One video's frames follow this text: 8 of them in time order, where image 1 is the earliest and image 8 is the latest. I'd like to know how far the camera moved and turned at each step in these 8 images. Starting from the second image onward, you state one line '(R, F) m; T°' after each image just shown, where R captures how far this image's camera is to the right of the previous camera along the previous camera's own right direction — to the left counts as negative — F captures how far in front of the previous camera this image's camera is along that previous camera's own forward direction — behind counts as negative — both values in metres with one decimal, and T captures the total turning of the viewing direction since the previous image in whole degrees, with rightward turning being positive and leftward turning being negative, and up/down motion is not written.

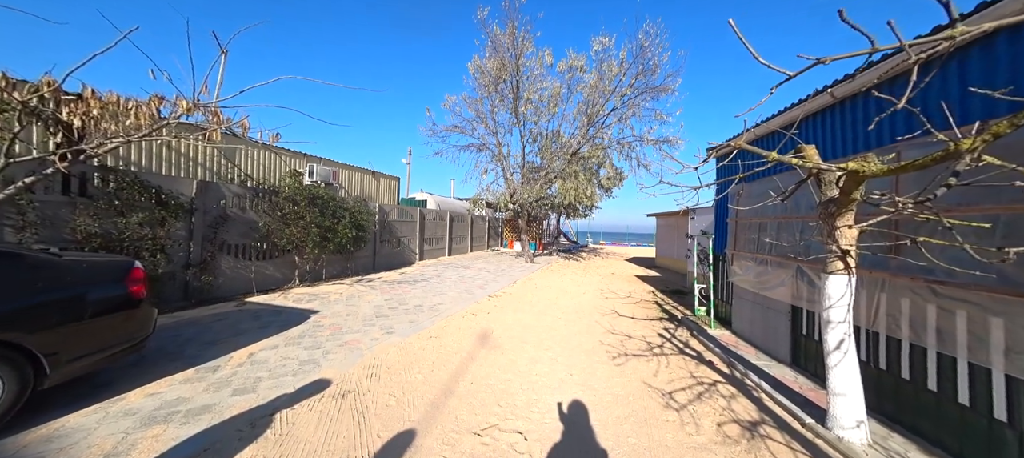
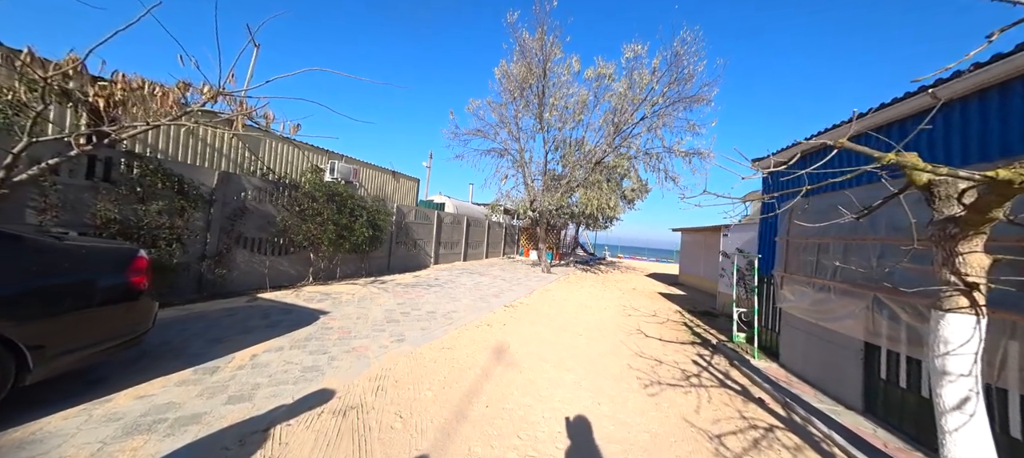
(-0.1, +0.3) m; -3°
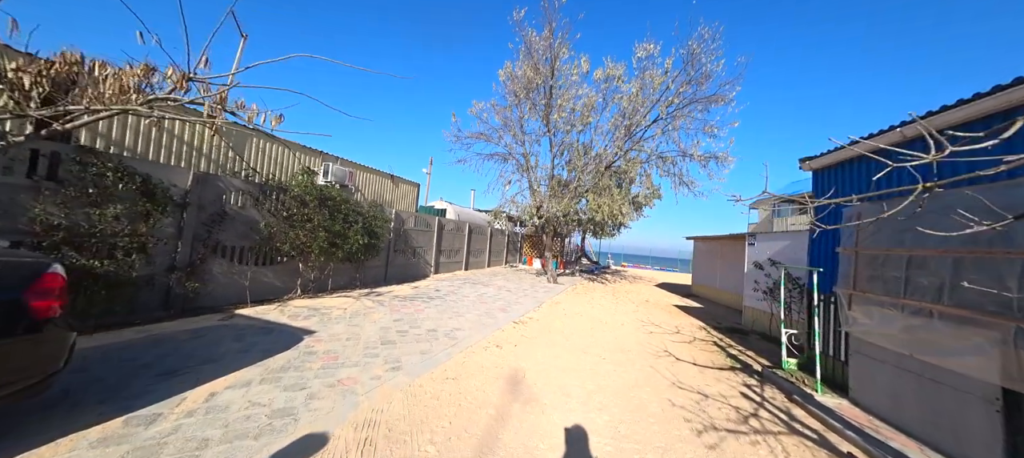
(-0.2, +0.6) m; 0°
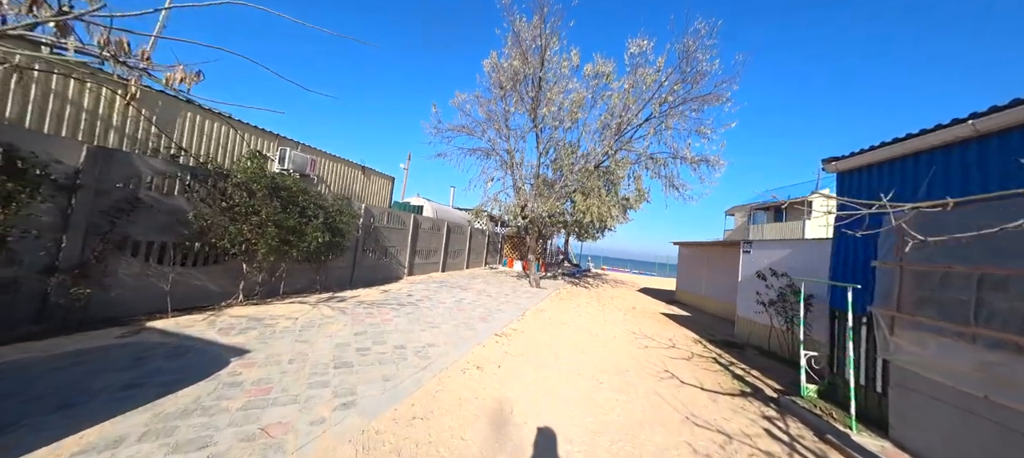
(-0.1, +0.7) m; +4°
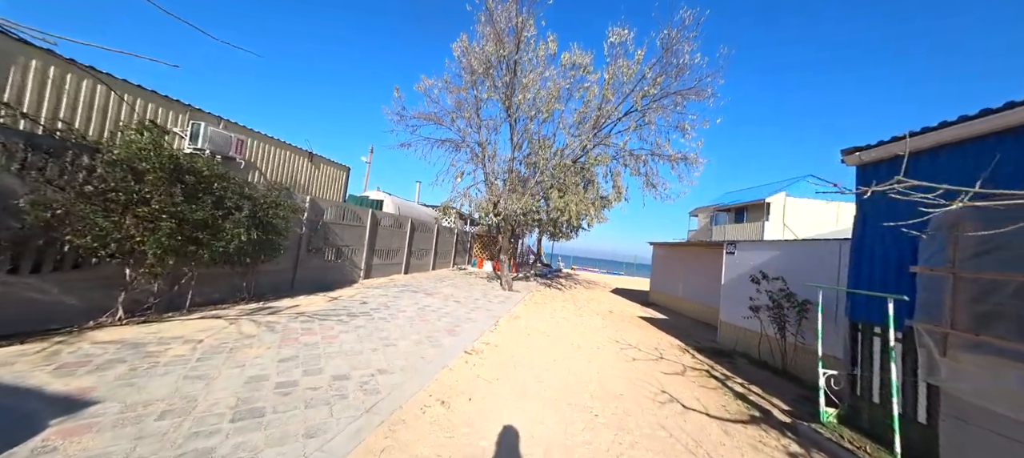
(-0.1, +0.9) m; +6°
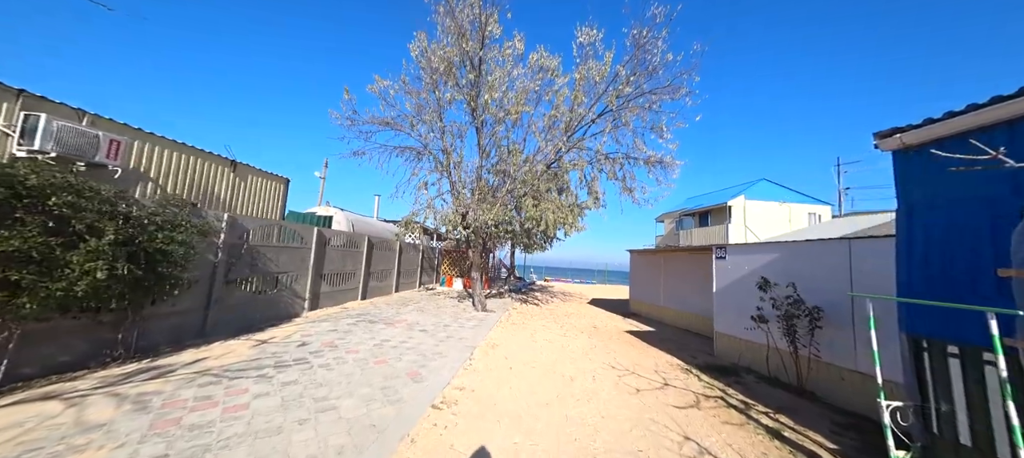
(-0.1, +0.9) m; +6°
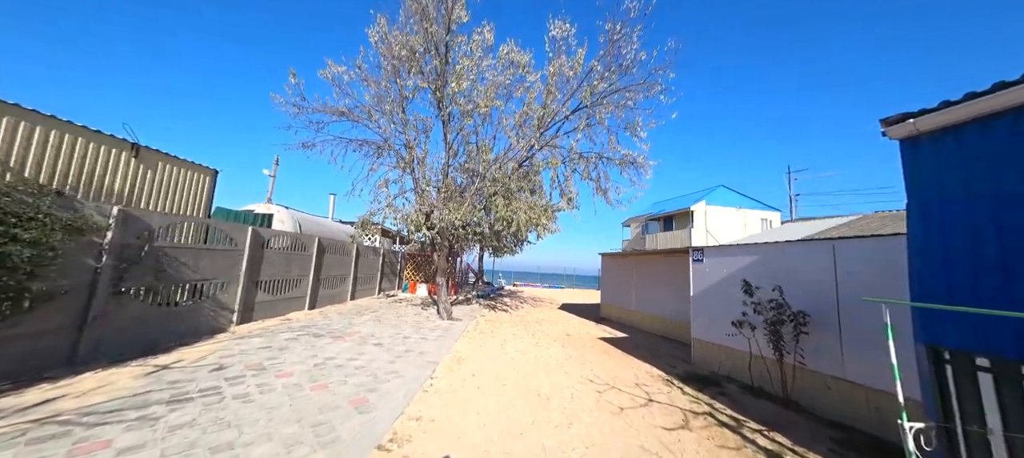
(0.0, +0.6) m; +6°
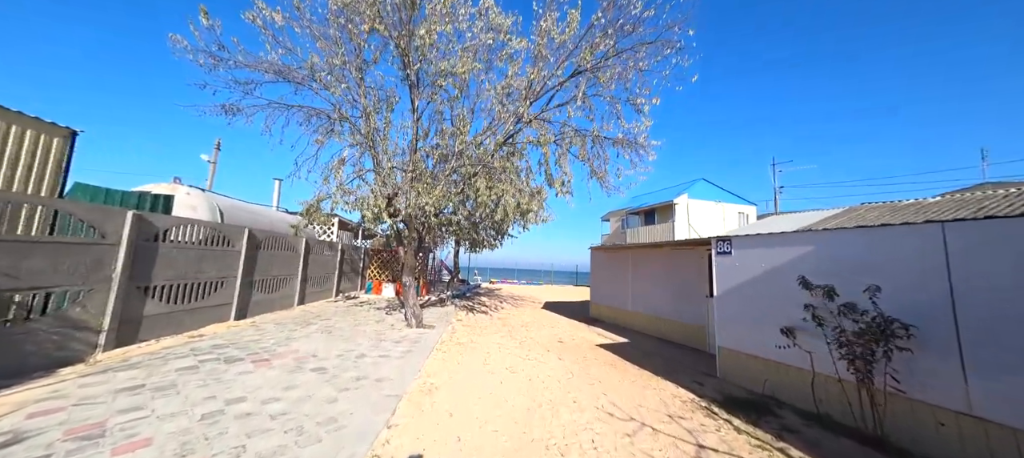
(-0.2, +1.5) m; +5°
